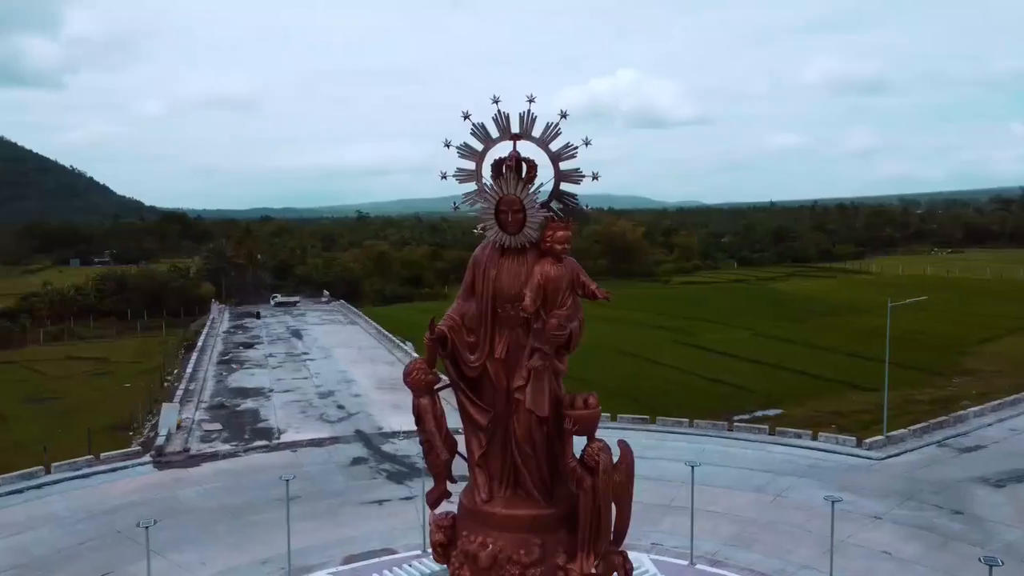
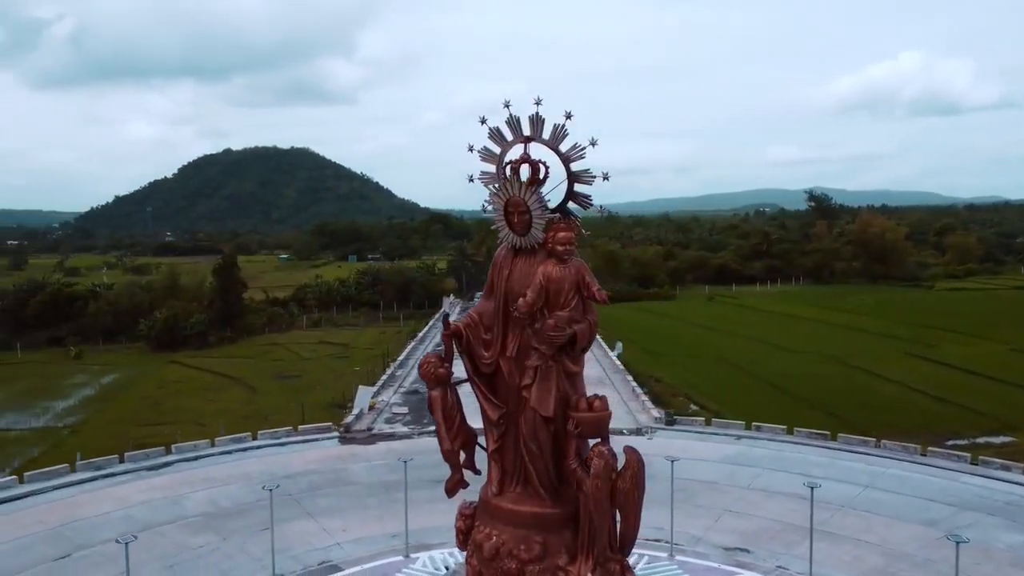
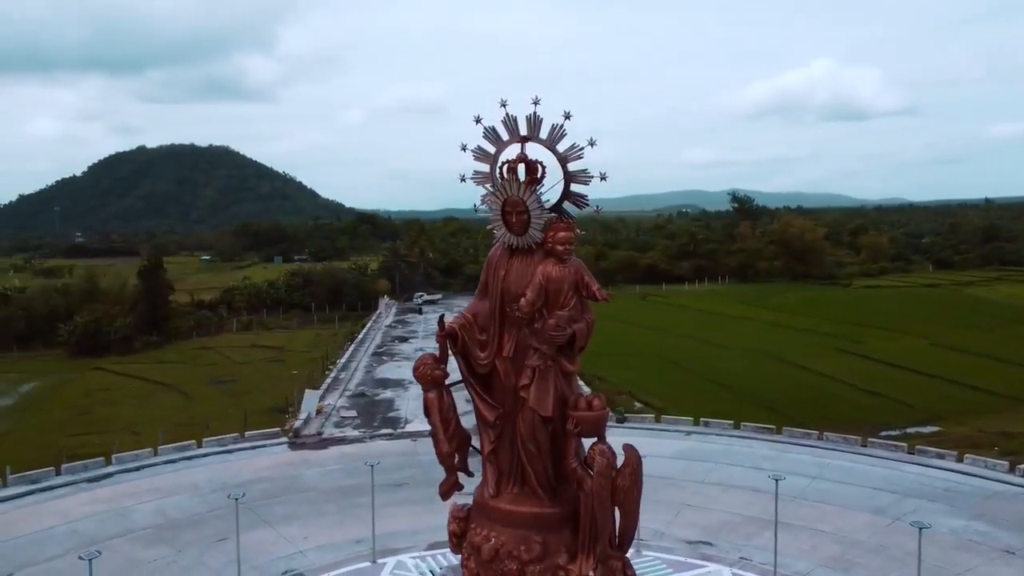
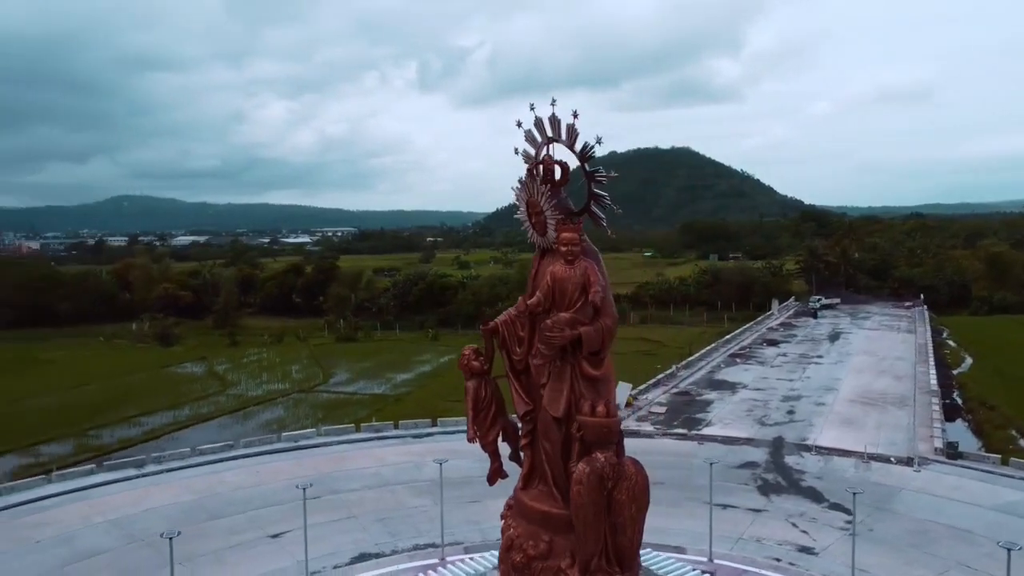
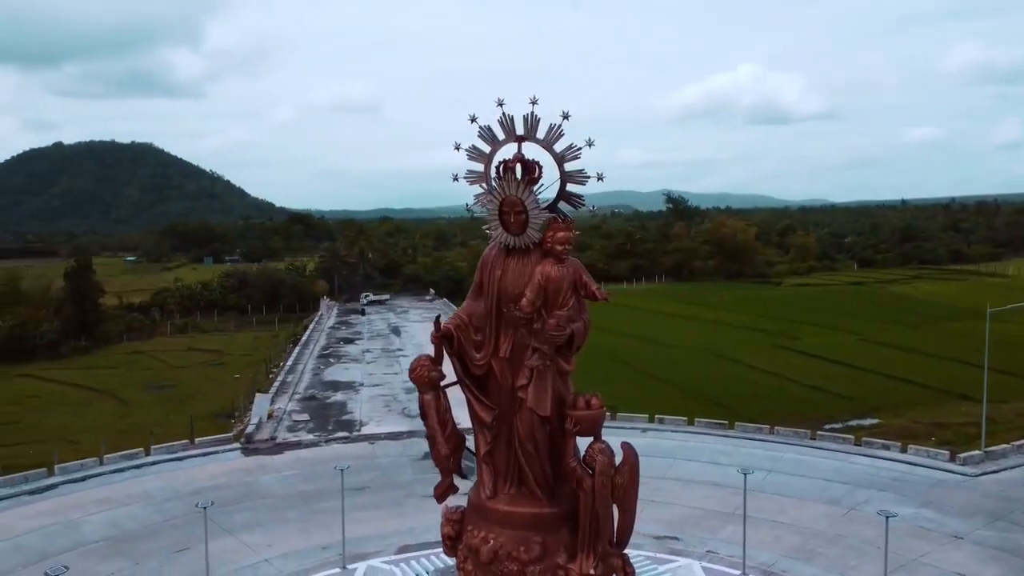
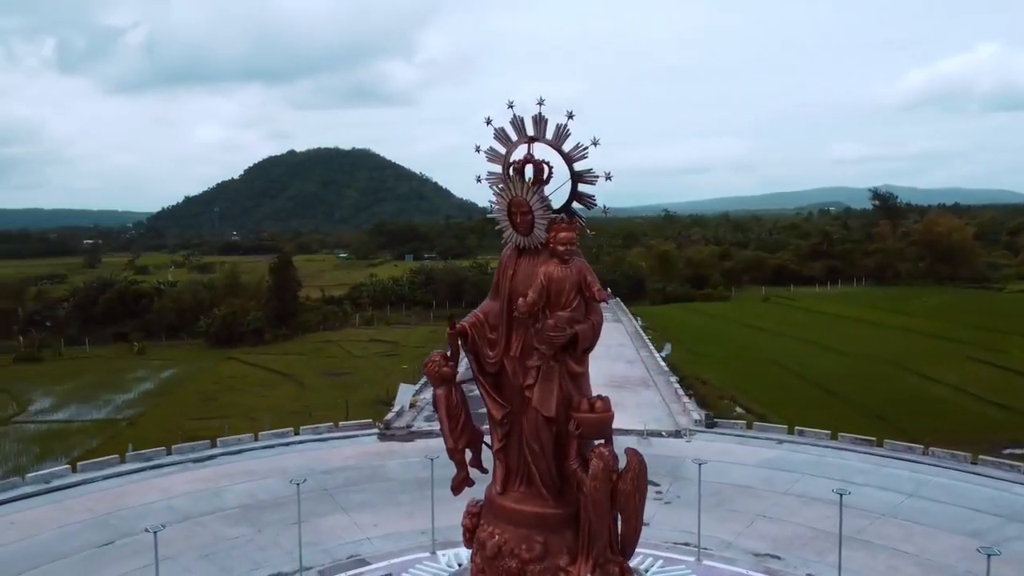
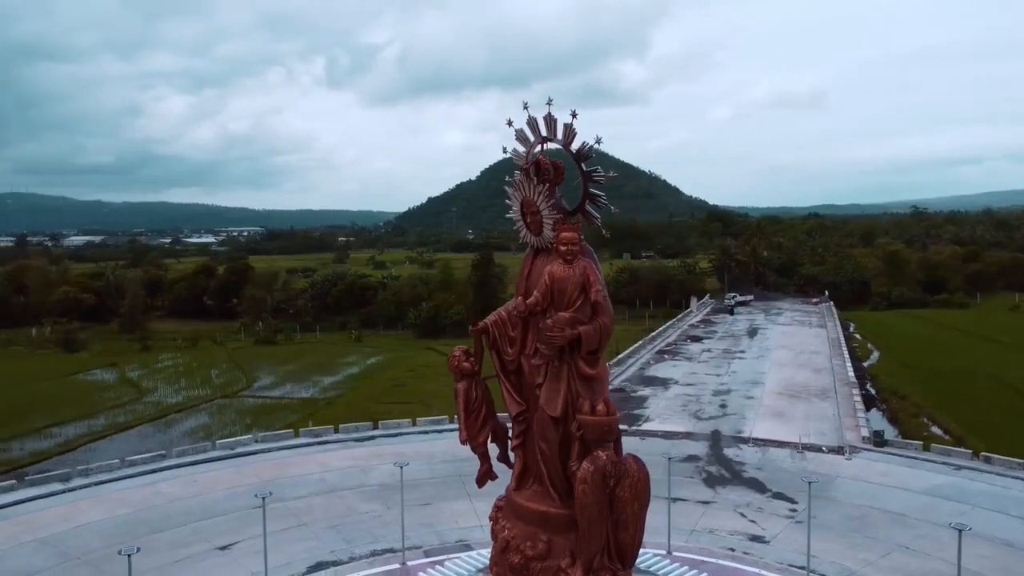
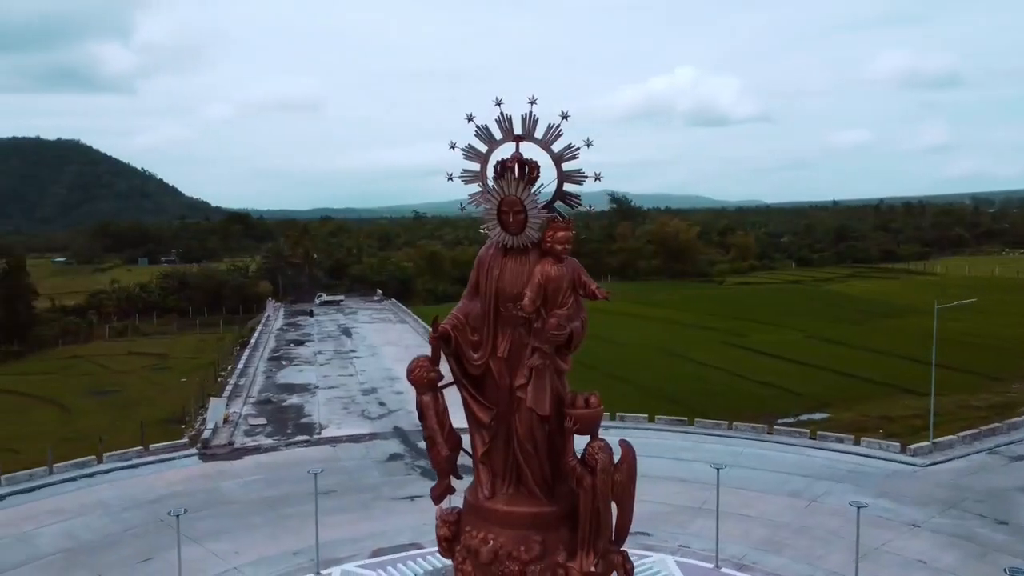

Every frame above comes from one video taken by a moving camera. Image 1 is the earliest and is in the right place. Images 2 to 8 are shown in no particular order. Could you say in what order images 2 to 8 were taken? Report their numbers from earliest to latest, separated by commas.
8, 5, 3, 2, 6, 7, 4
